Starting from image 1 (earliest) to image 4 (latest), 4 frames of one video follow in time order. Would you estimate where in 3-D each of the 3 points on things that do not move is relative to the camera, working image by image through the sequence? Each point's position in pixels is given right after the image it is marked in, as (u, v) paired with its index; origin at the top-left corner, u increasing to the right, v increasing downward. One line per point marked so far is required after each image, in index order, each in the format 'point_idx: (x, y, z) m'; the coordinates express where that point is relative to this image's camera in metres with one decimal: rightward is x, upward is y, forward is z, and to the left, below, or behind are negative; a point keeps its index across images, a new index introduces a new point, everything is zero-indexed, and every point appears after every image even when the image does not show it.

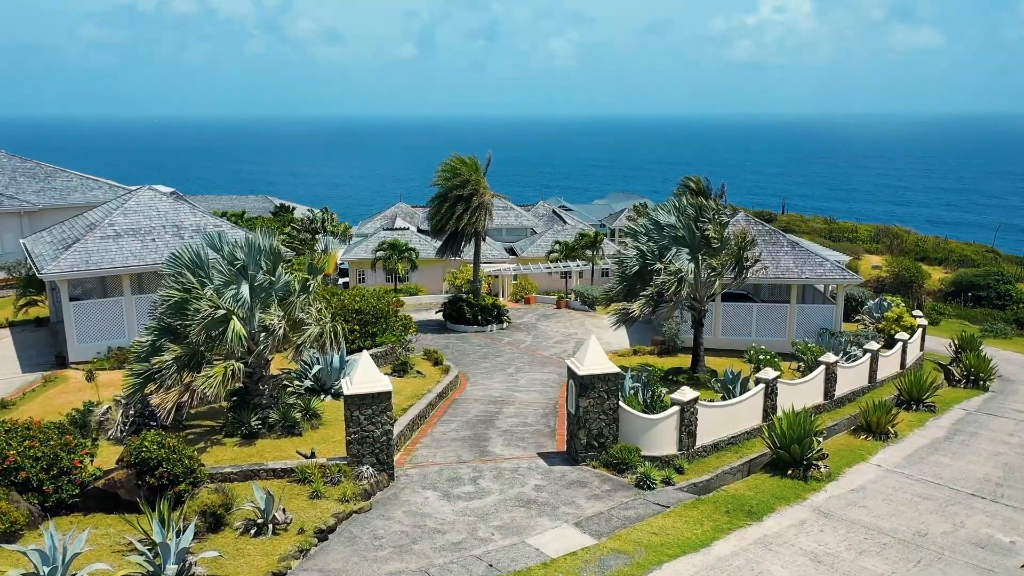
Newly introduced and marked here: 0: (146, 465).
0: (-3.3, -1.6, +12.4) m
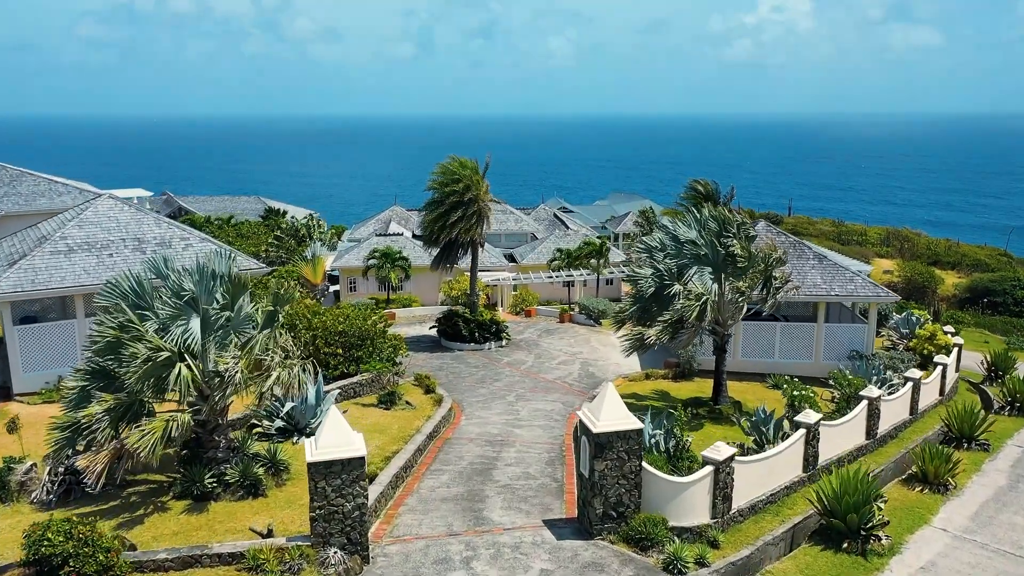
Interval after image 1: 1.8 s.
0: (-3.3, -2.0, +9.8) m
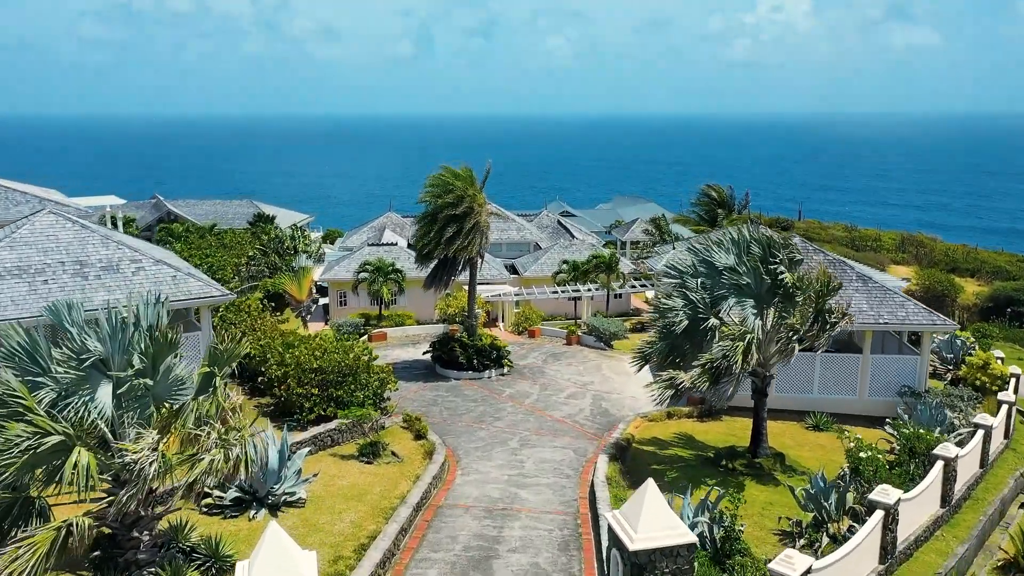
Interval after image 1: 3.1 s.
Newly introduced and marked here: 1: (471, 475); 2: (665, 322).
0: (-3.3, -2.4, +6.5) m
1: (-0.6, -2.5, +18.6) m
2: (+2.0, -0.4, +18.0) m
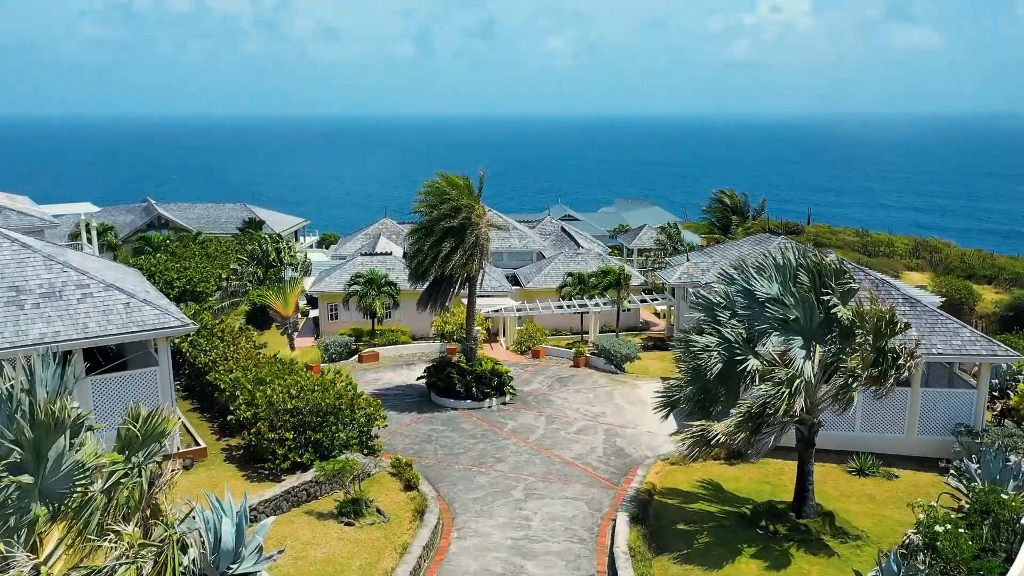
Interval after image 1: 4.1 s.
0: (-3.2, -2.8, +3.9) m
1: (-0.5, -2.9, +15.9) m
2: (+2.0, -0.8, +15.3) m
